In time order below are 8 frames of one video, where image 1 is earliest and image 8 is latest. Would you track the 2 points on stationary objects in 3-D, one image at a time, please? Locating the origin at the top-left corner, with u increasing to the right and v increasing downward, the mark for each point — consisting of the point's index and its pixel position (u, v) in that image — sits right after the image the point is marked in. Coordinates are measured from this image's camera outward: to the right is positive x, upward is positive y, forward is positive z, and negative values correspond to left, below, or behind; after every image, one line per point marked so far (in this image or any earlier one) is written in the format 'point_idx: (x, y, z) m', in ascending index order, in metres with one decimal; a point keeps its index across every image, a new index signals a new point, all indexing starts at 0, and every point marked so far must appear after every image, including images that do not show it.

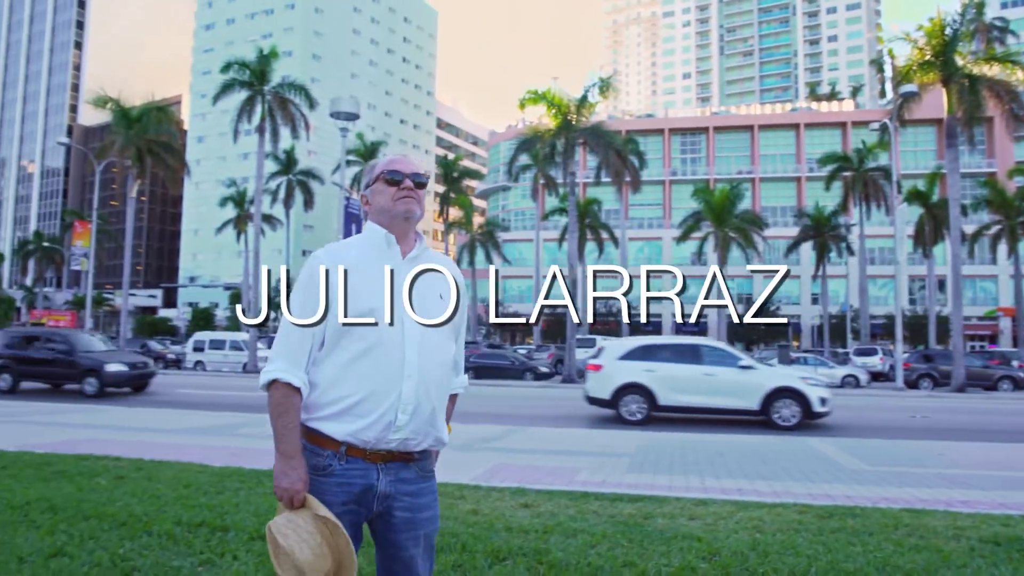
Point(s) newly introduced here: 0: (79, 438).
0: (-6.5, -2.3, +11.2) m
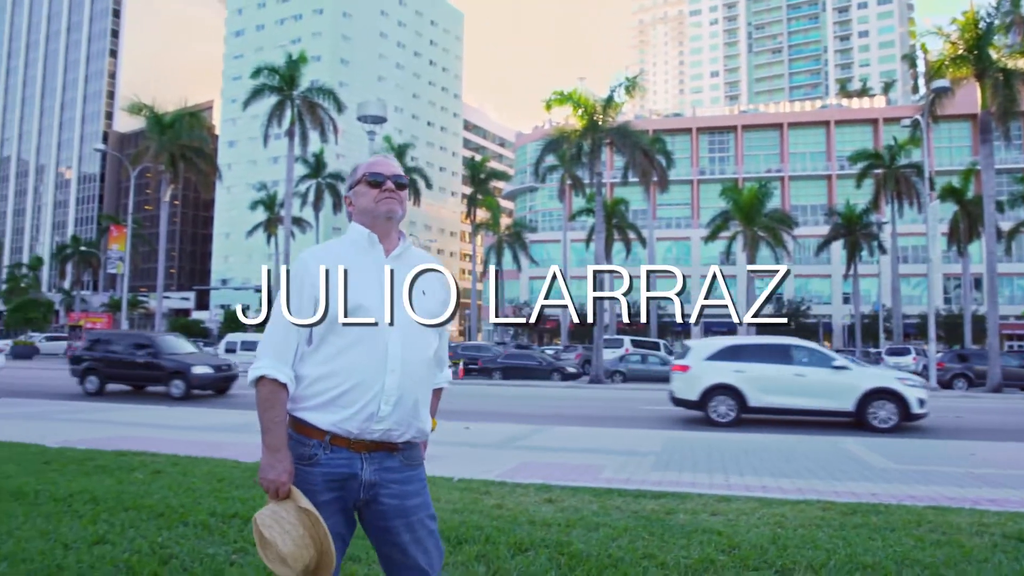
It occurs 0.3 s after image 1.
0: (-6.1, -2.3, +11.6) m
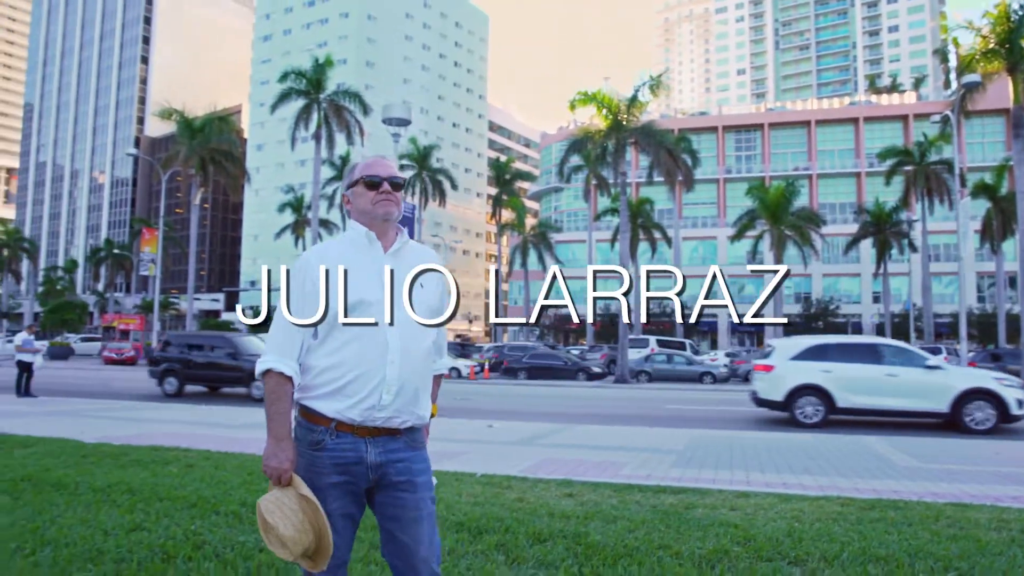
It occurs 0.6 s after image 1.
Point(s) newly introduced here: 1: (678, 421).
0: (-5.7, -2.3, +11.9) m
1: (+3.4, -2.8, +15.2) m
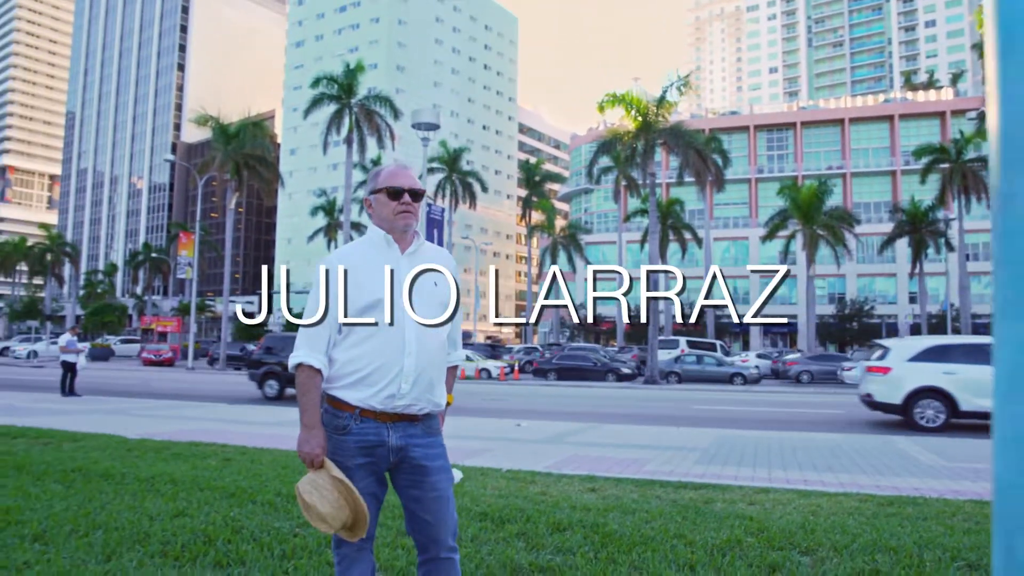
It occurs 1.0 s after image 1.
0: (-5.3, -2.3, +12.4) m
1: (+3.9, -2.8, +15.2) m
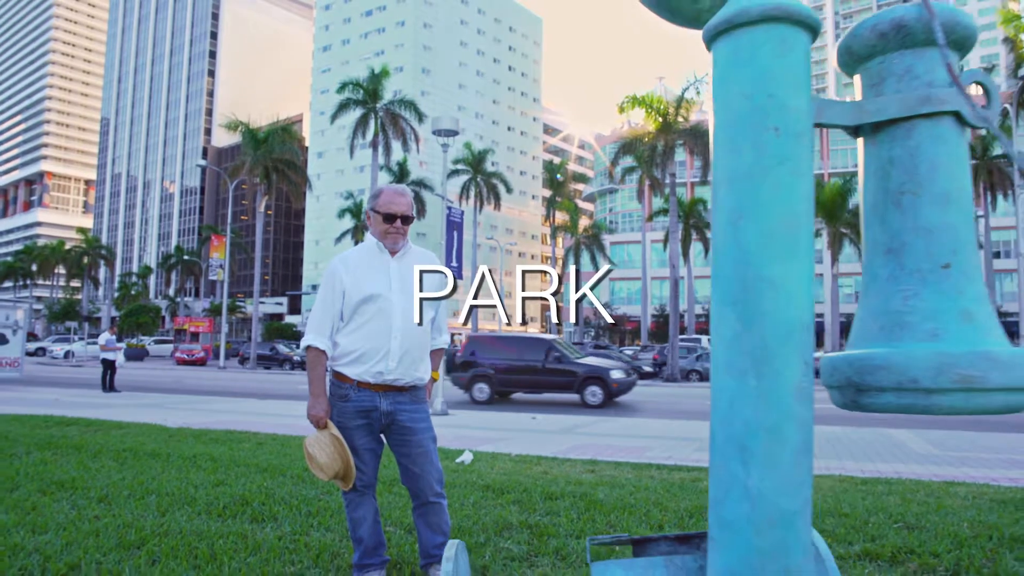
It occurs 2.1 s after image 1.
0: (-5.1, -2.3, +13.2) m
1: (+4.3, -2.7, +15.8) m
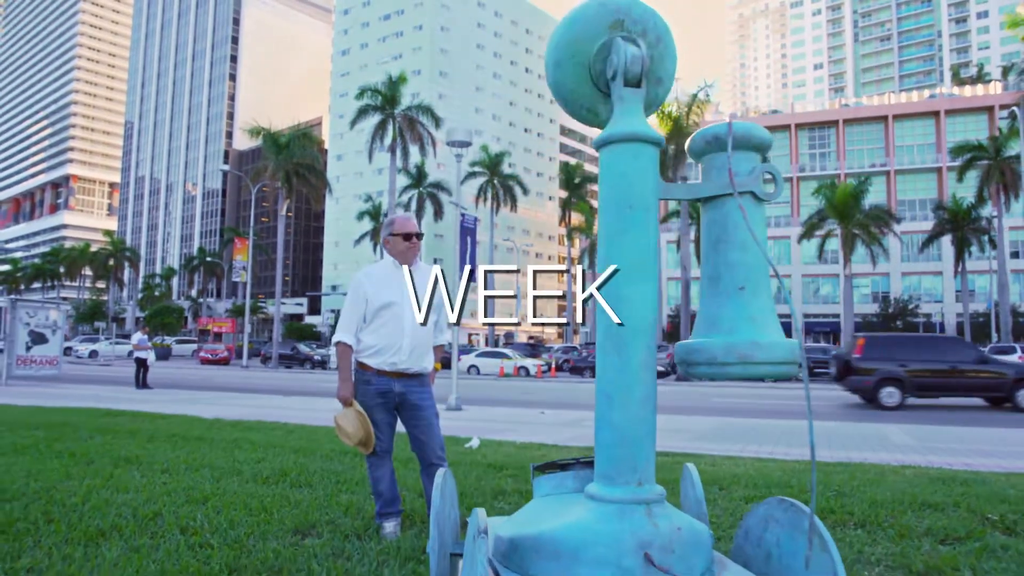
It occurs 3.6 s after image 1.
0: (-4.9, -2.4, +14.3) m
1: (+4.5, -2.8, +16.6) m
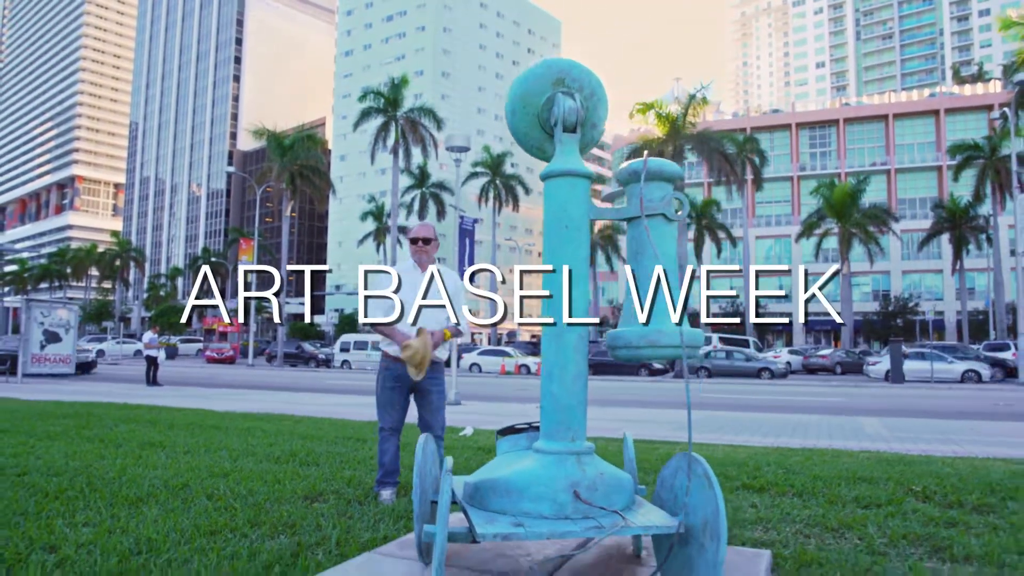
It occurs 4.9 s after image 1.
0: (-5.0, -2.4, +15.0) m
1: (+4.4, -2.7, +17.3) m
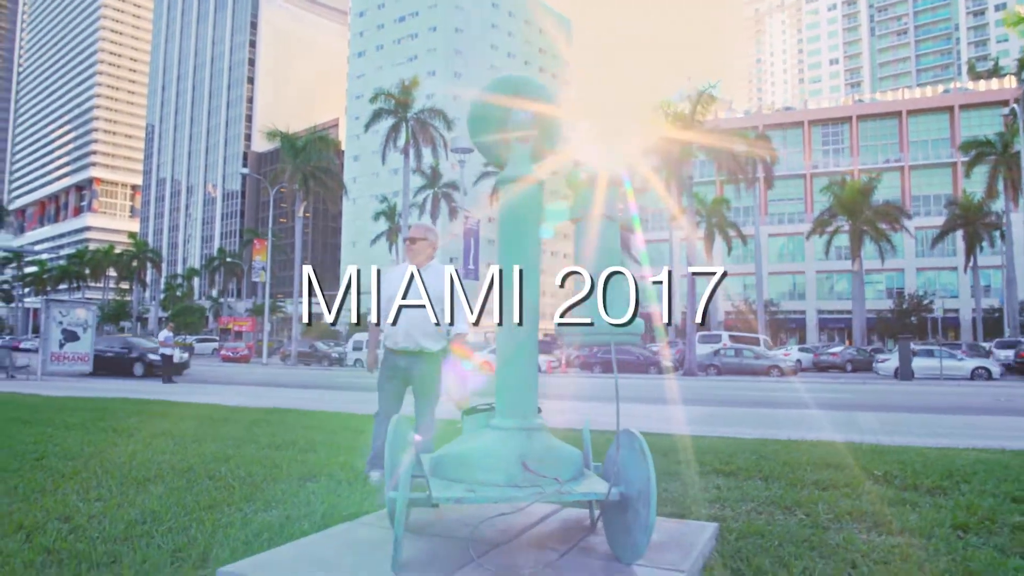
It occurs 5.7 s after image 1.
0: (-4.9, -2.4, +15.5) m
1: (+4.5, -2.7, +17.6) m
